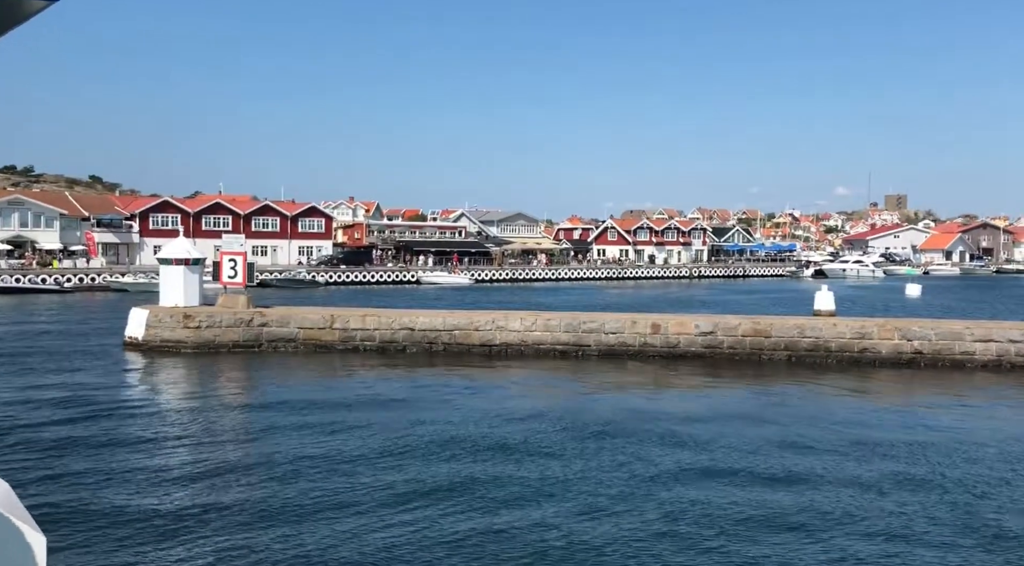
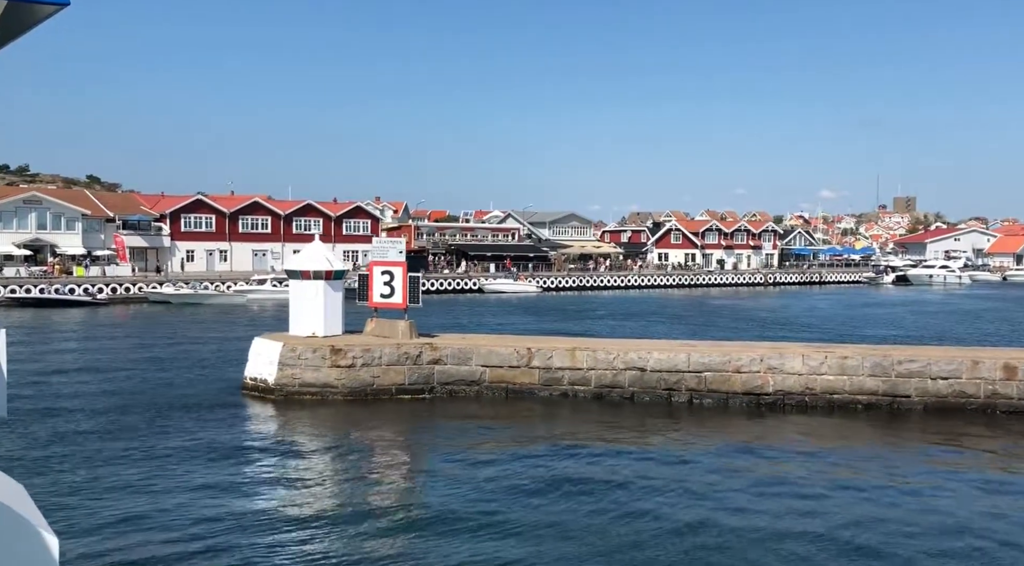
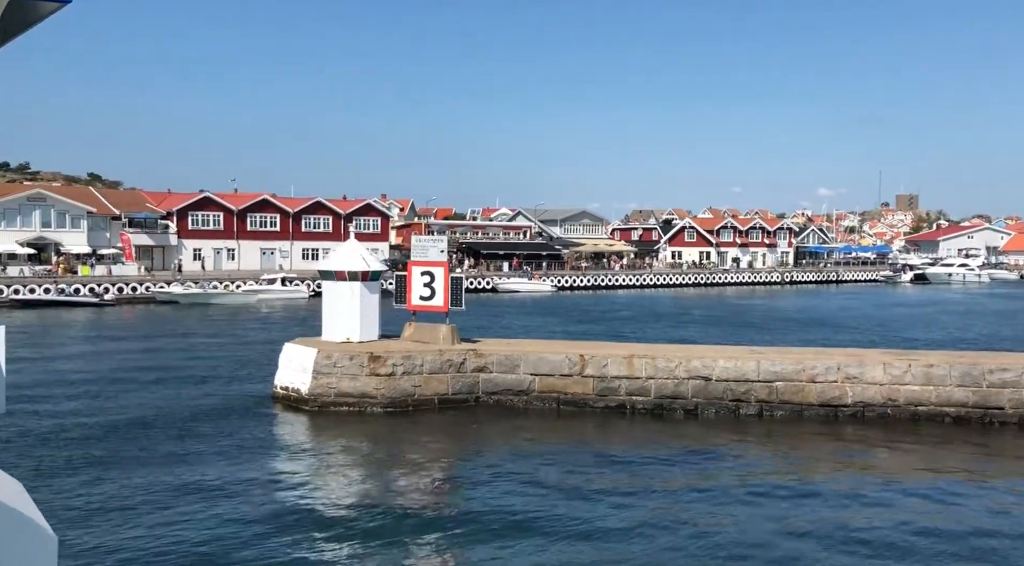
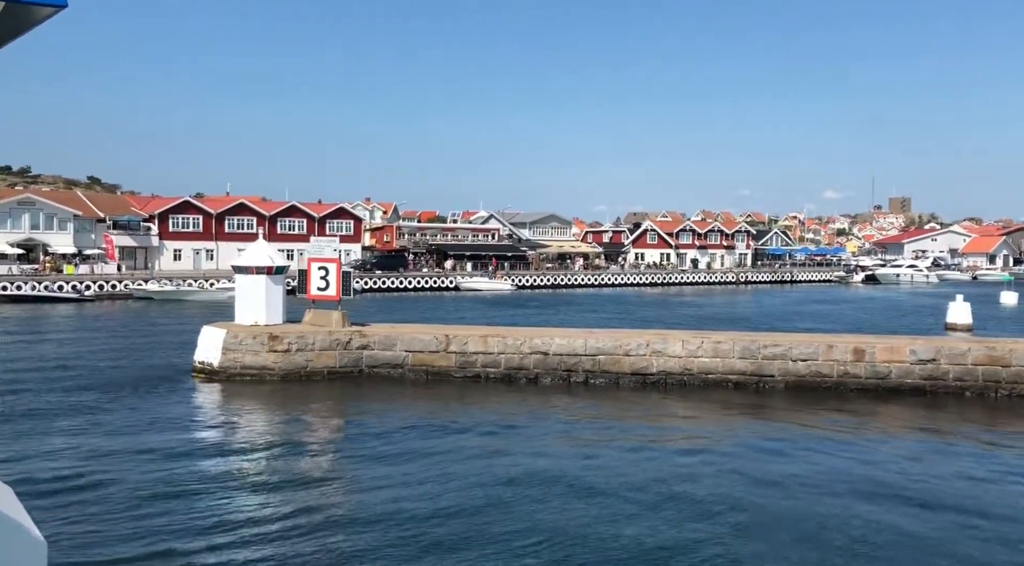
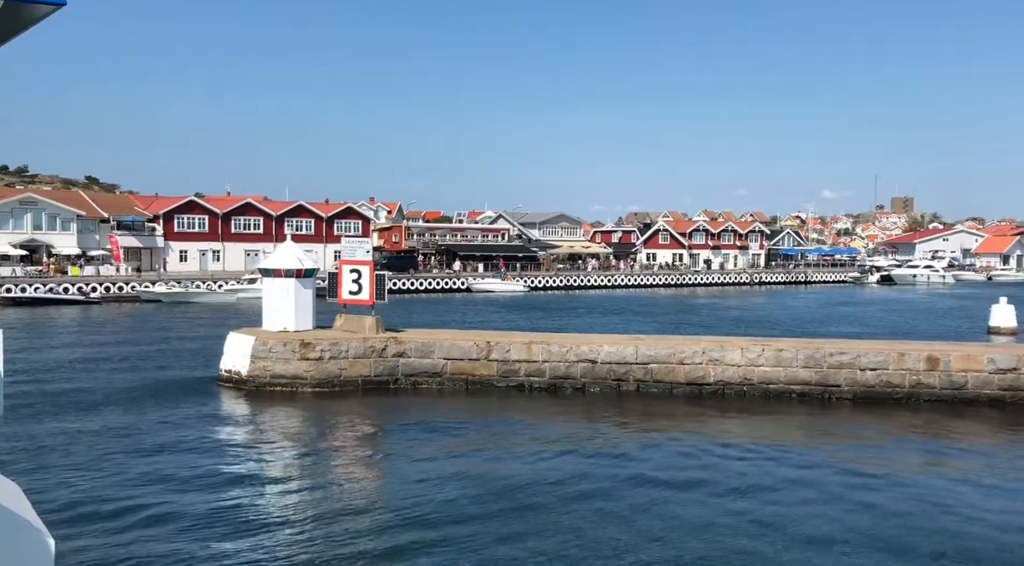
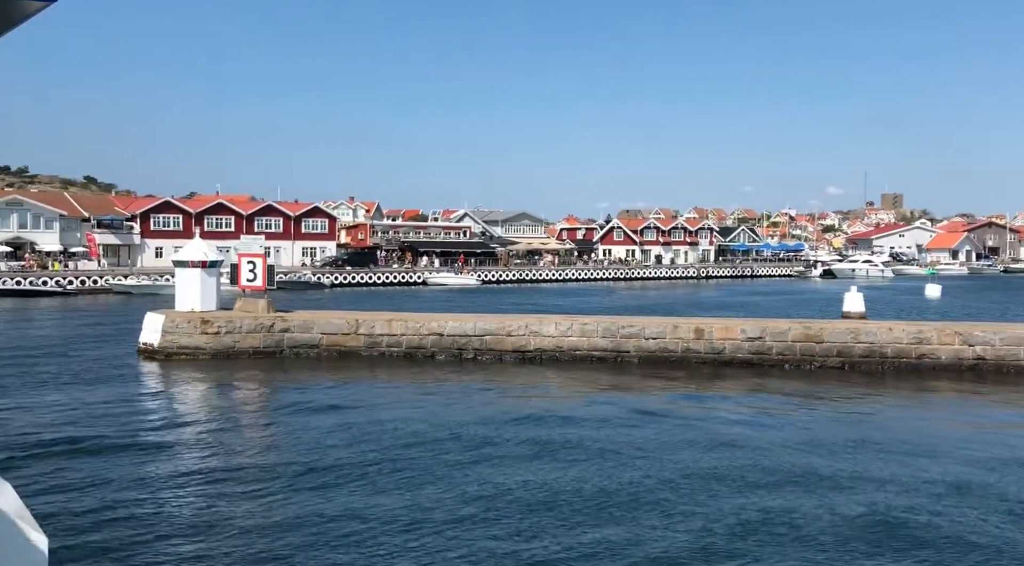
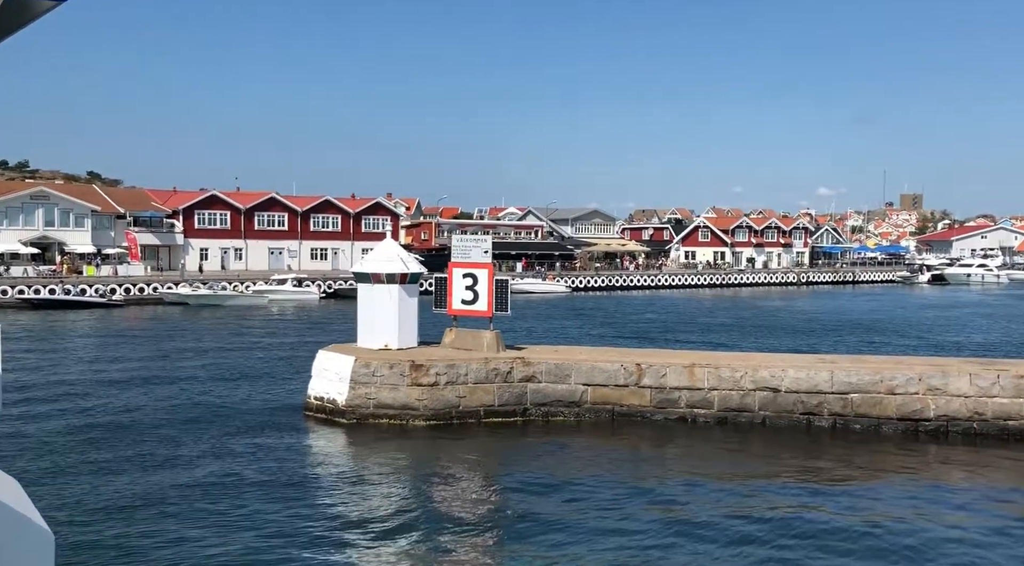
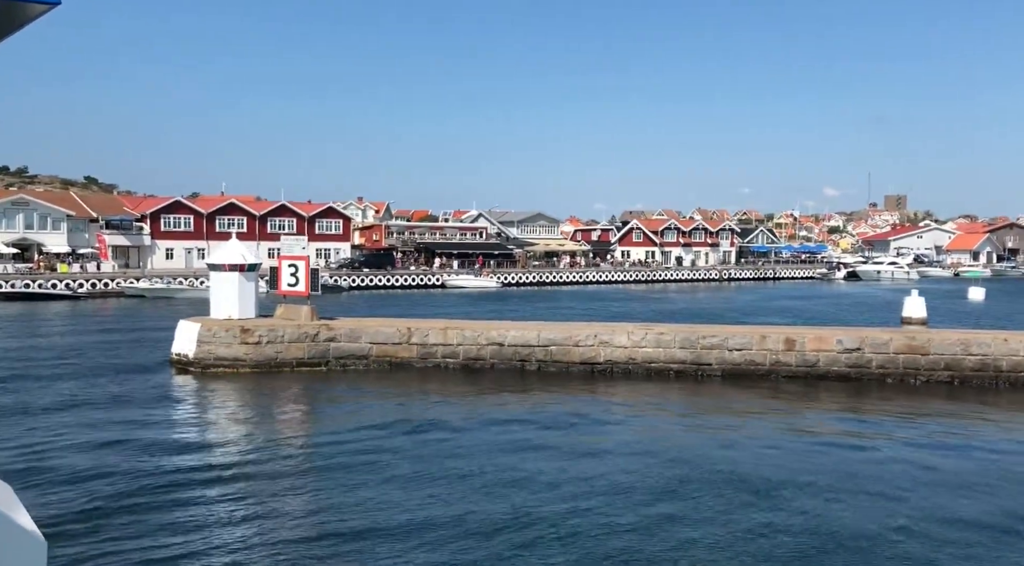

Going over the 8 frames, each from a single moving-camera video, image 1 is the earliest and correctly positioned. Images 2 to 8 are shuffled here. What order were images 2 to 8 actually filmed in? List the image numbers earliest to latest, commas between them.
6, 8, 4, 5, 2, 3, 7
